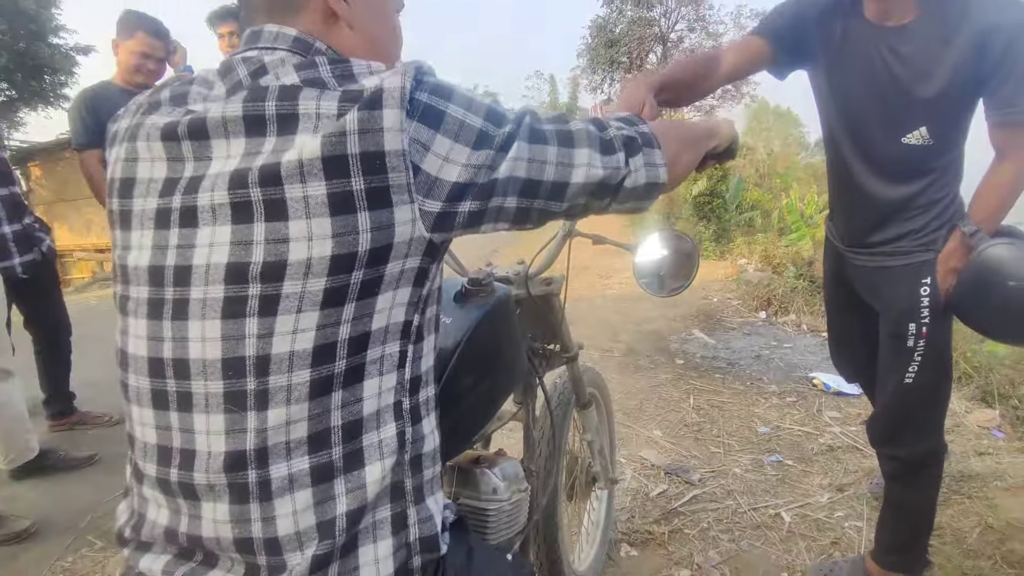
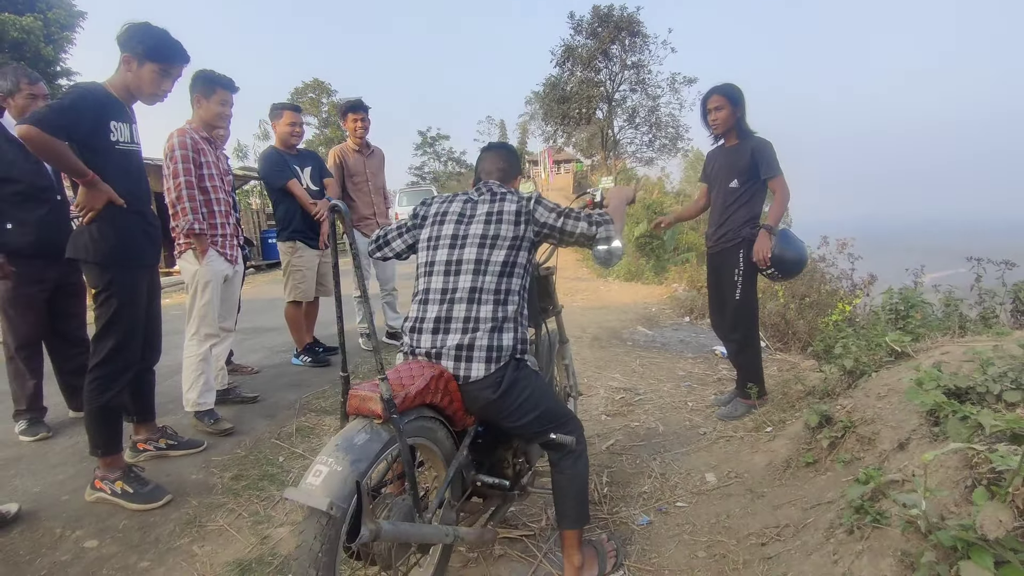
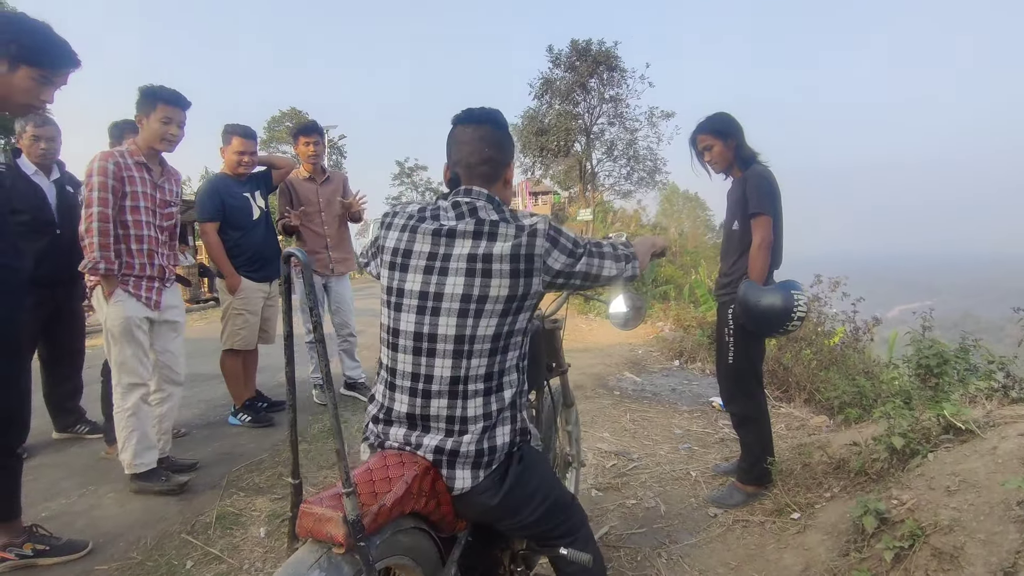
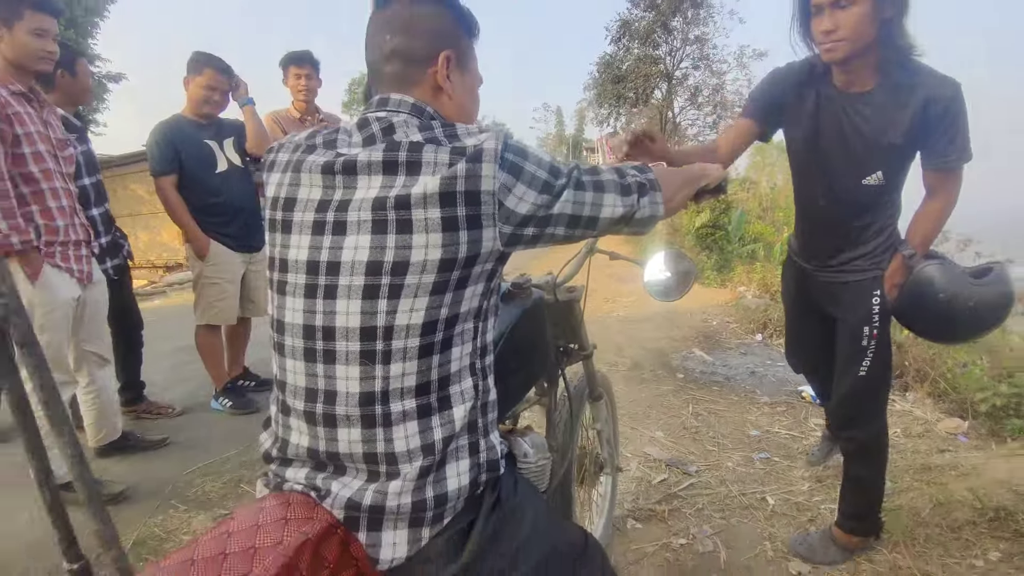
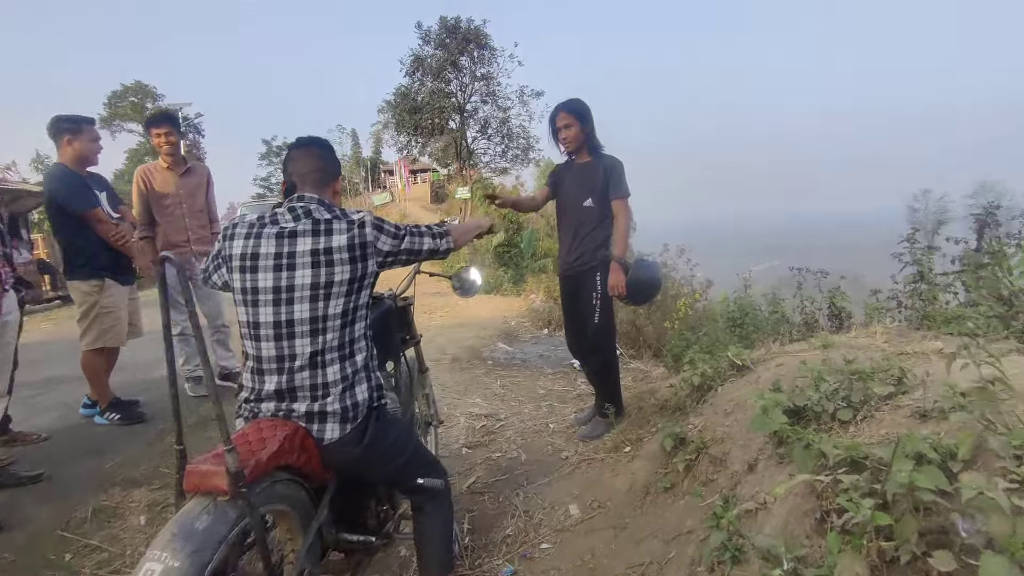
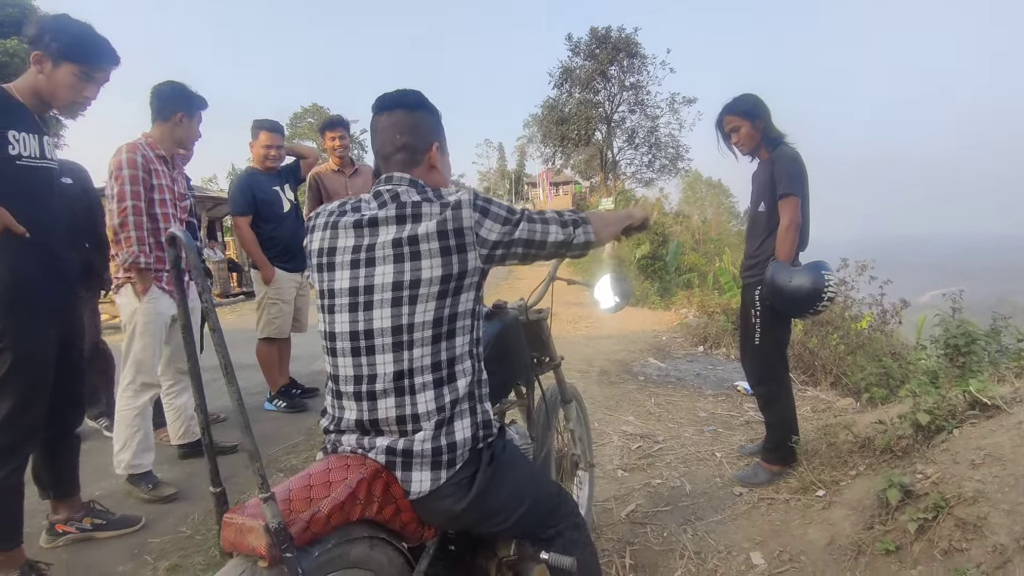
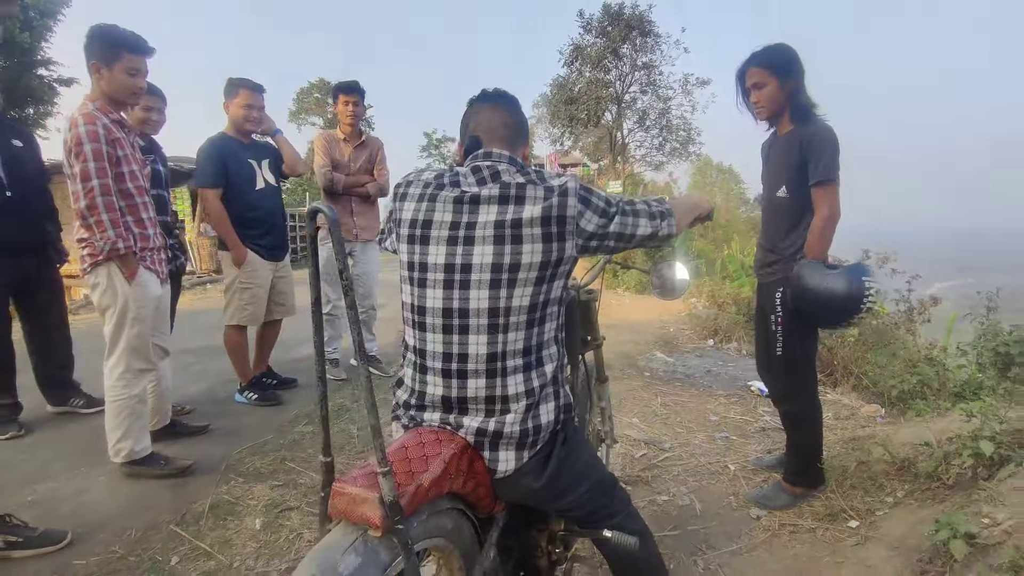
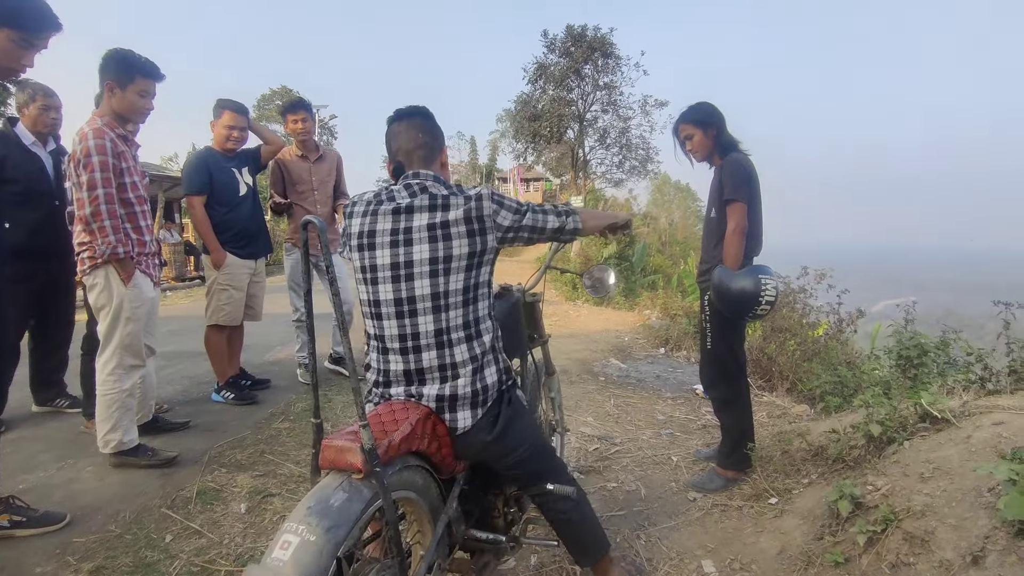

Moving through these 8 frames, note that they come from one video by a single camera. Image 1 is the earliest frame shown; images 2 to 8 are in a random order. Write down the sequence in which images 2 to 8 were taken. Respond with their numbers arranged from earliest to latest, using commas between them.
4, 7, 8, 3, 6, 2, 5
